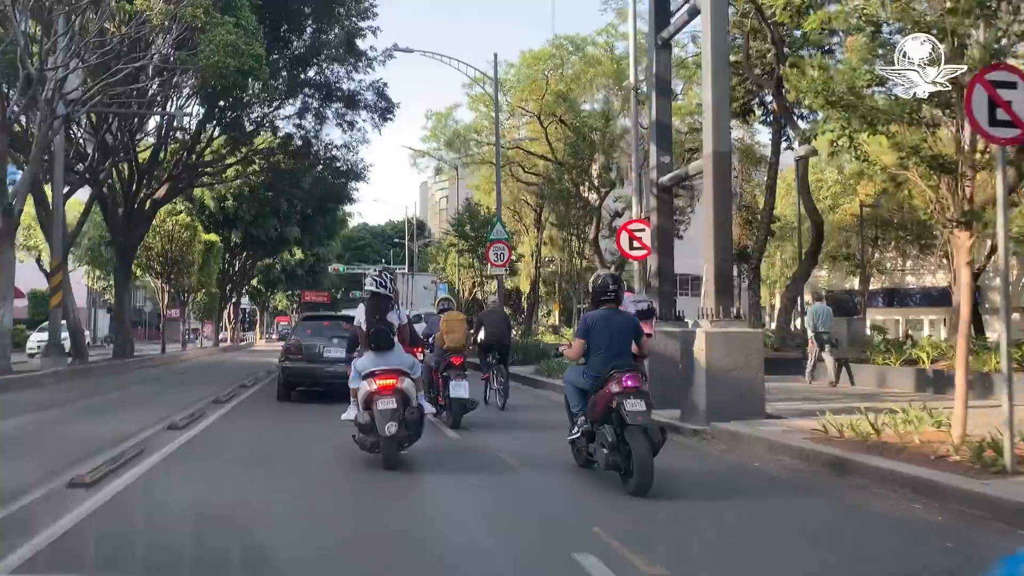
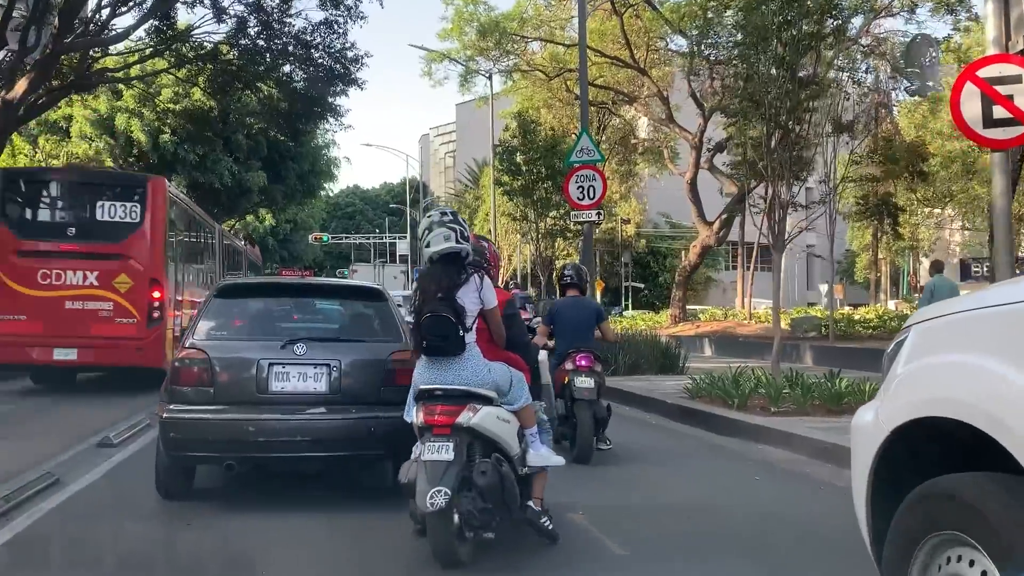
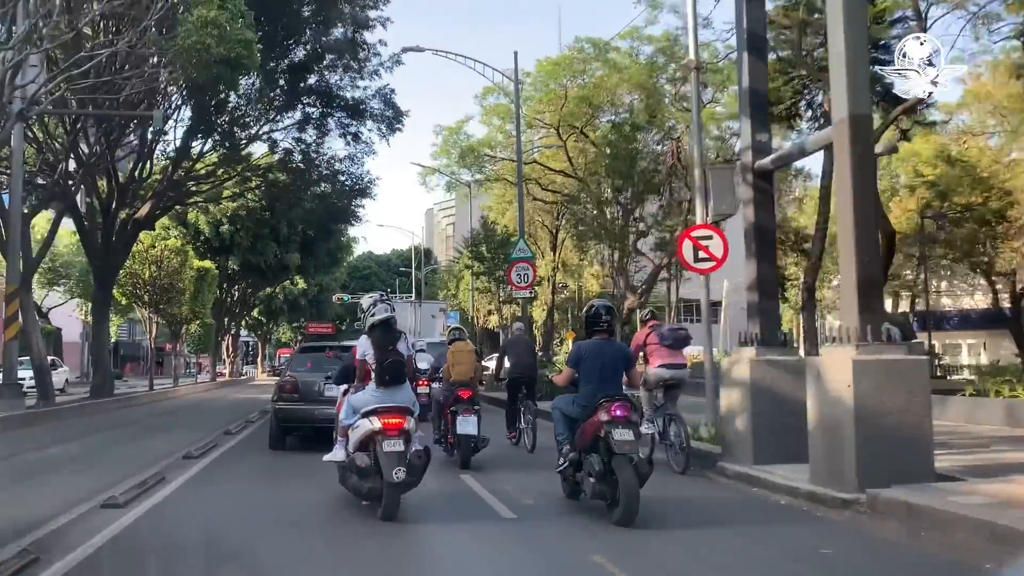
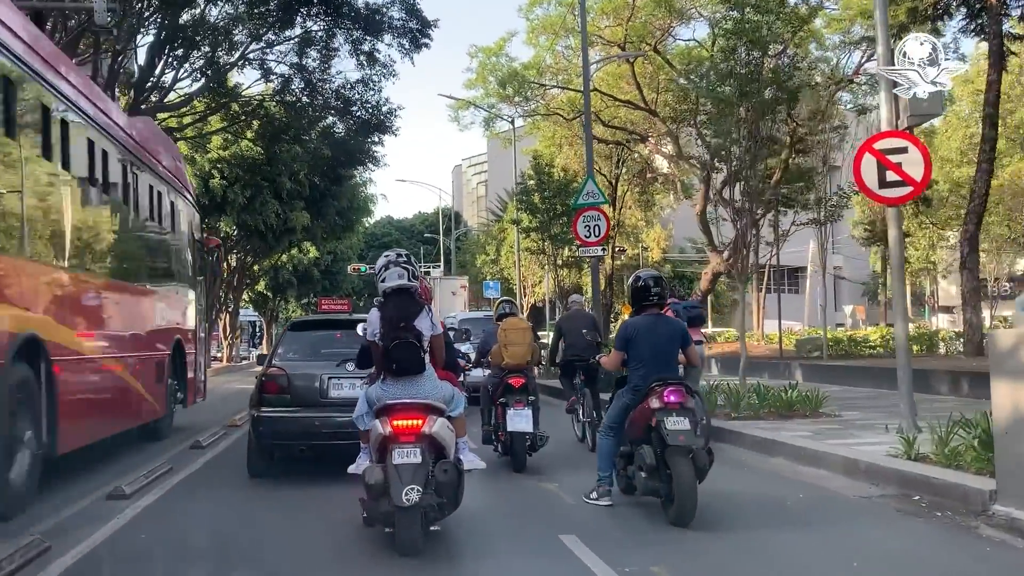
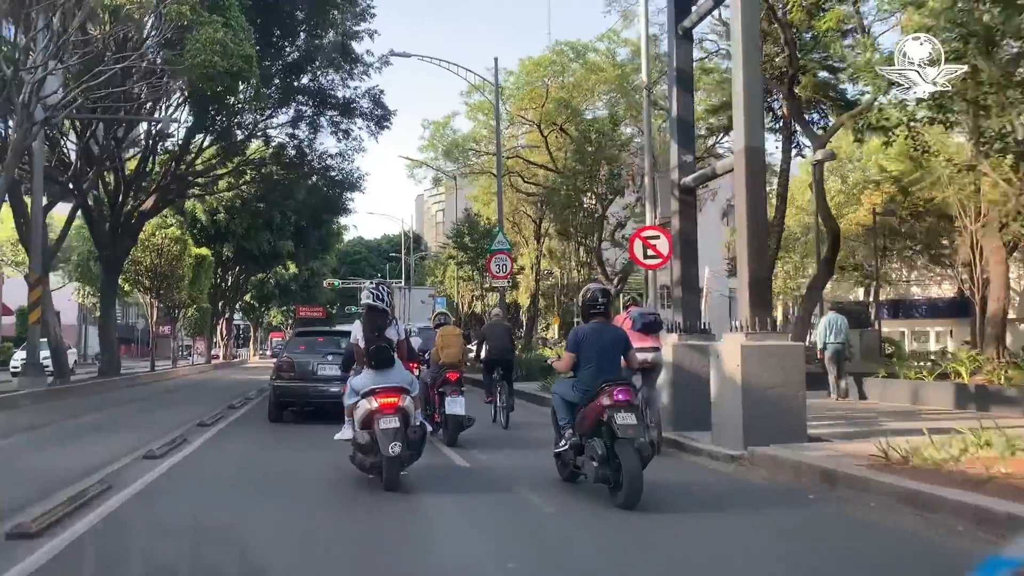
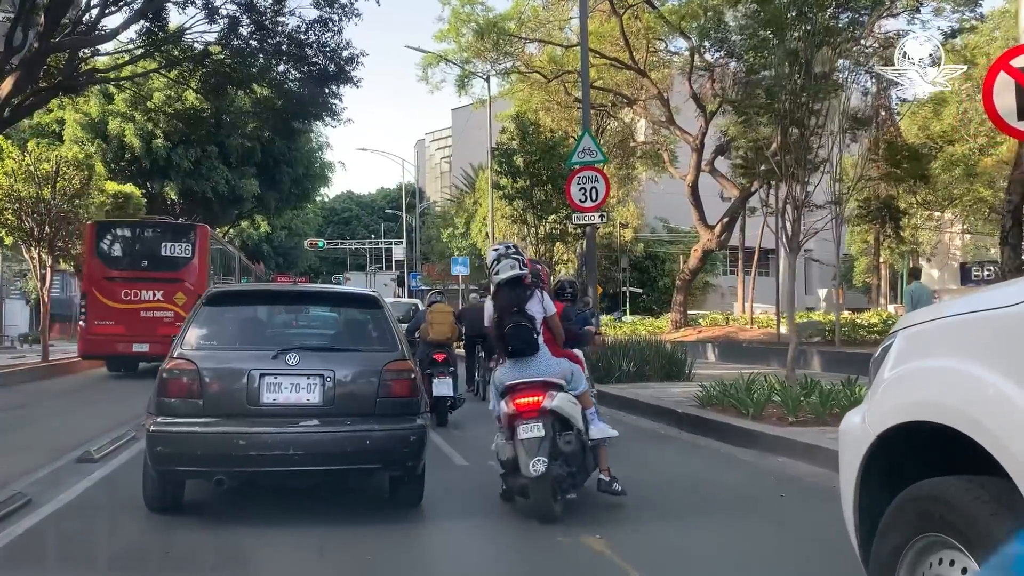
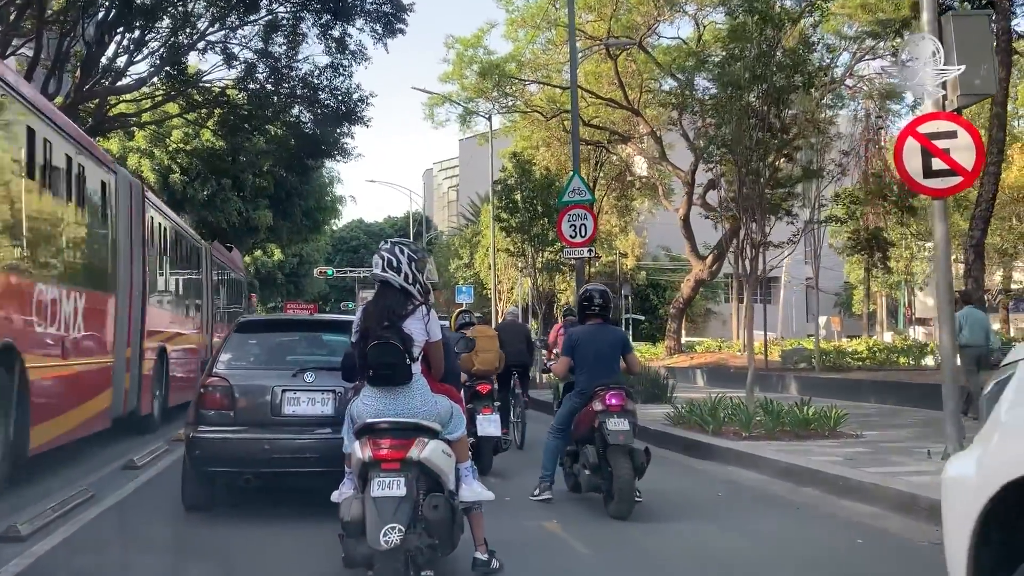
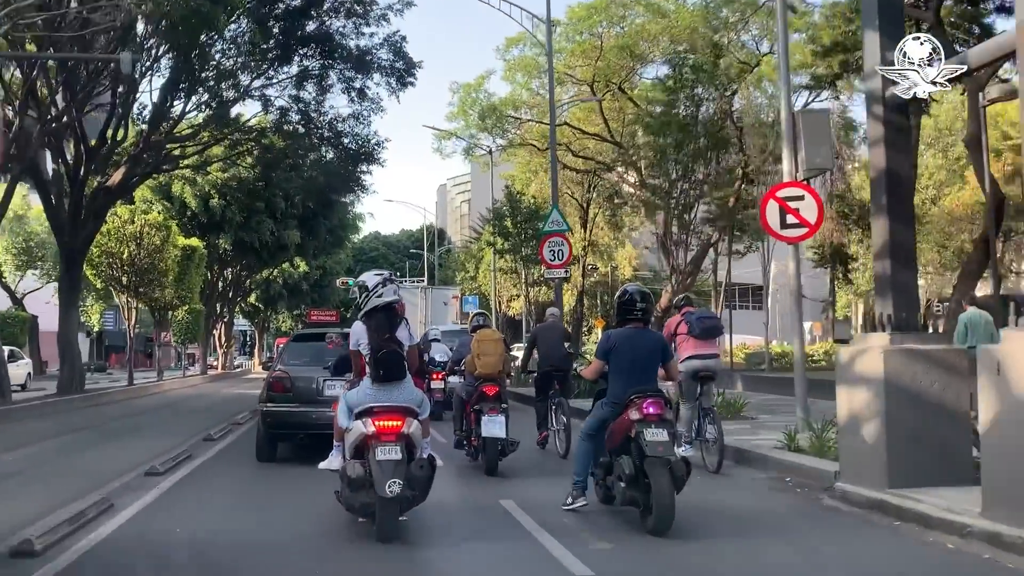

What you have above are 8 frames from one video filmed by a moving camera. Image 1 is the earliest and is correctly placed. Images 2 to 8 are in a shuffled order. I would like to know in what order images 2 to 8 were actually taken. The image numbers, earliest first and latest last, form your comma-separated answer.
5, 3, 8, 4, 7, 2, 6
